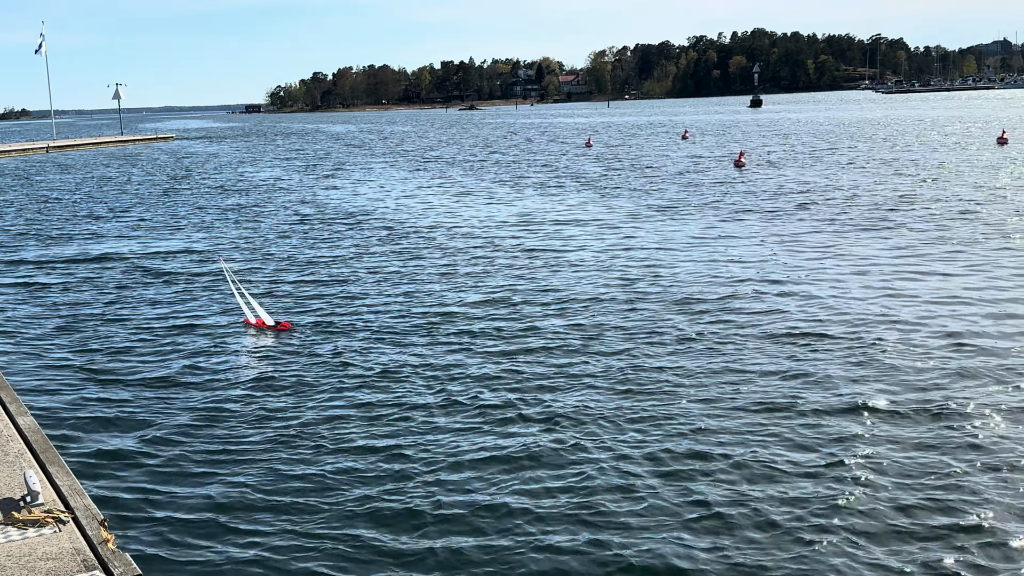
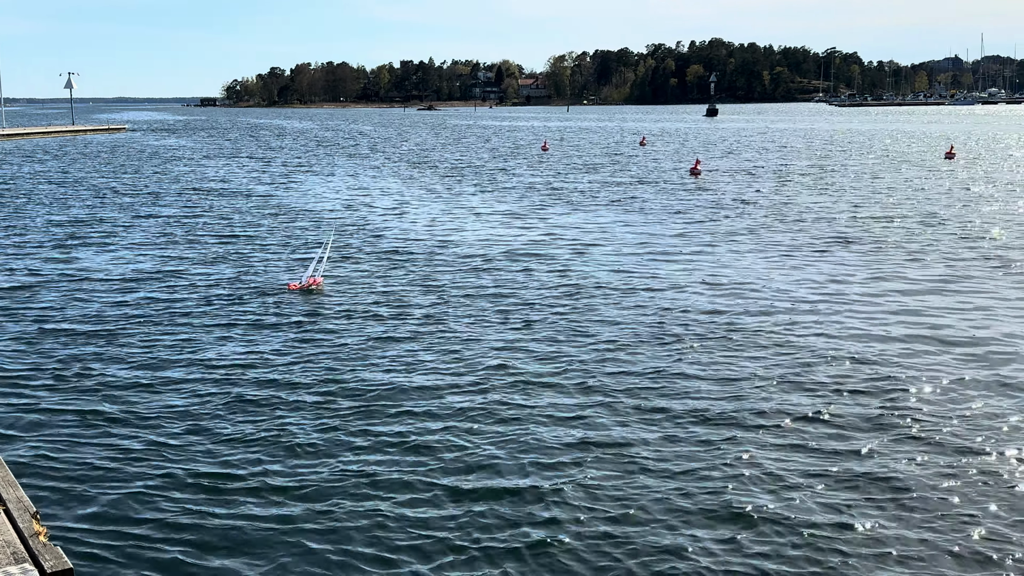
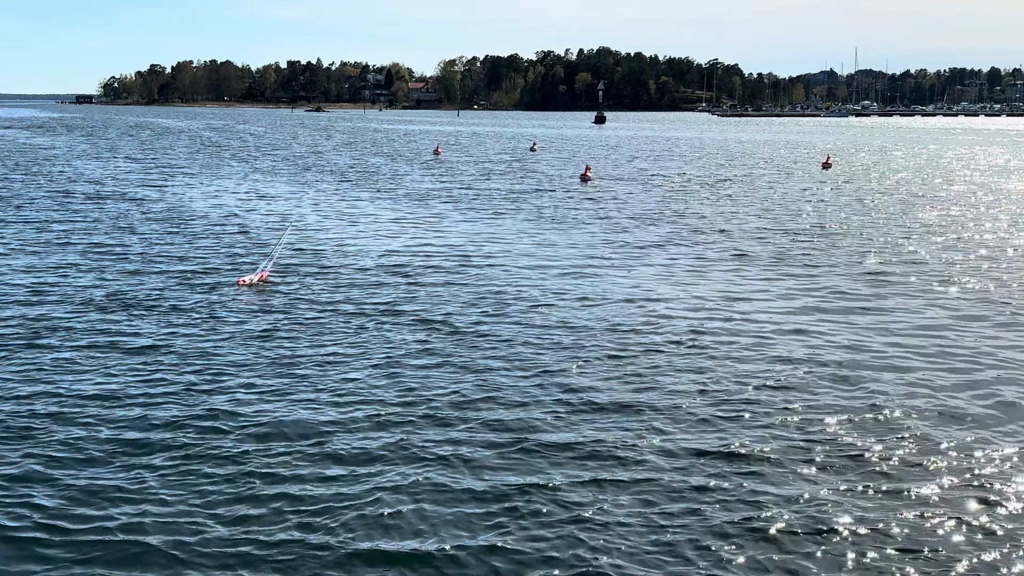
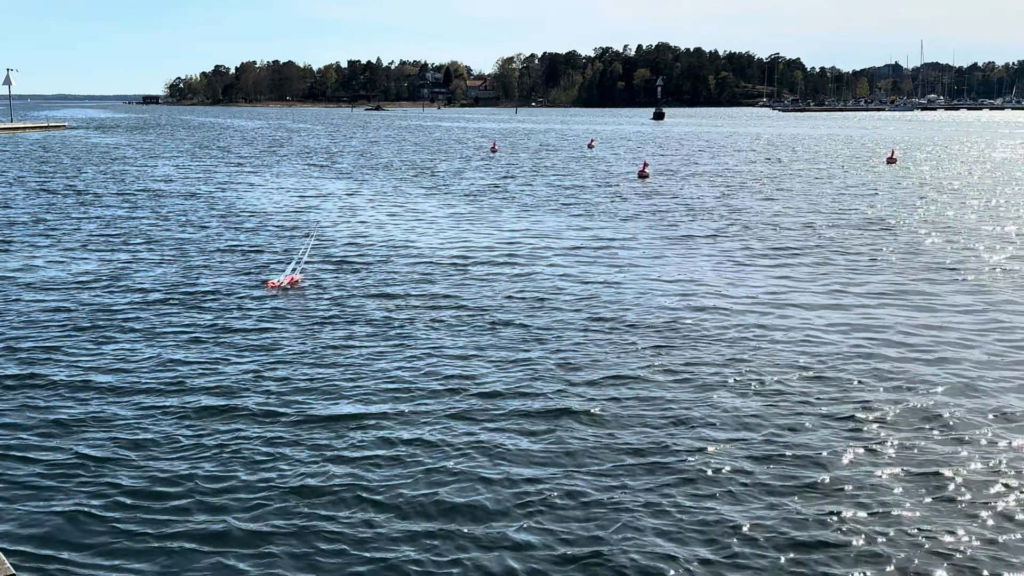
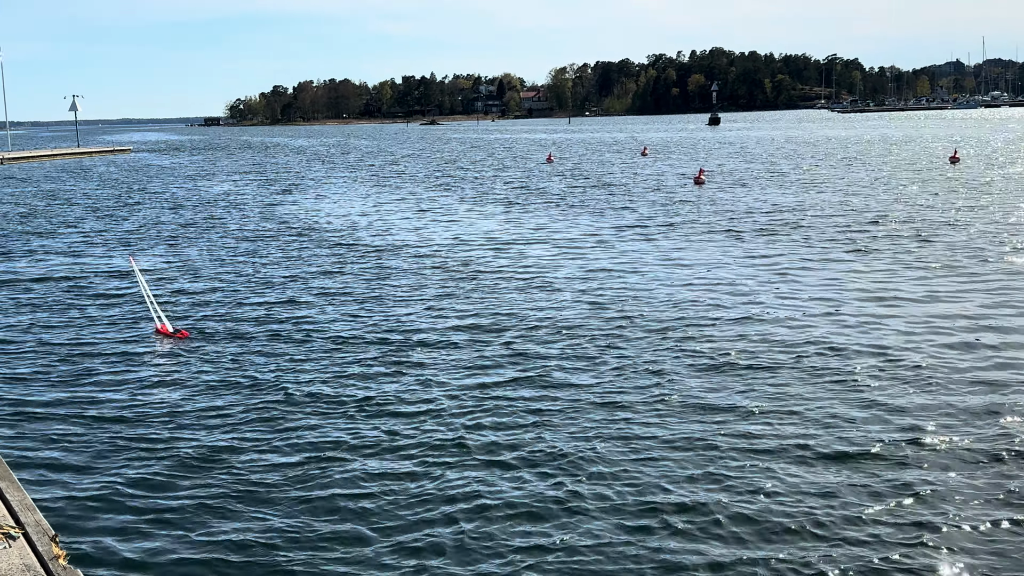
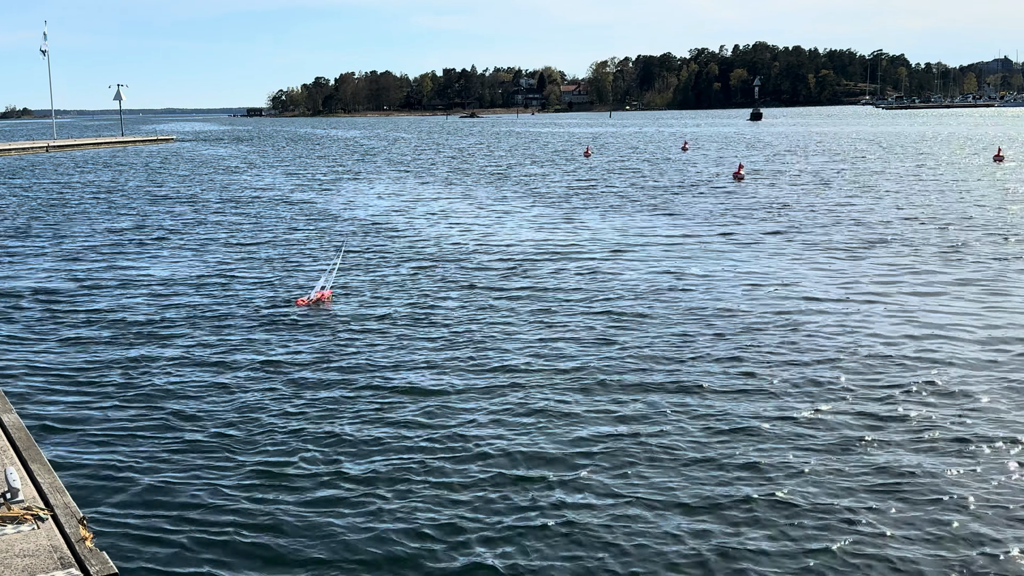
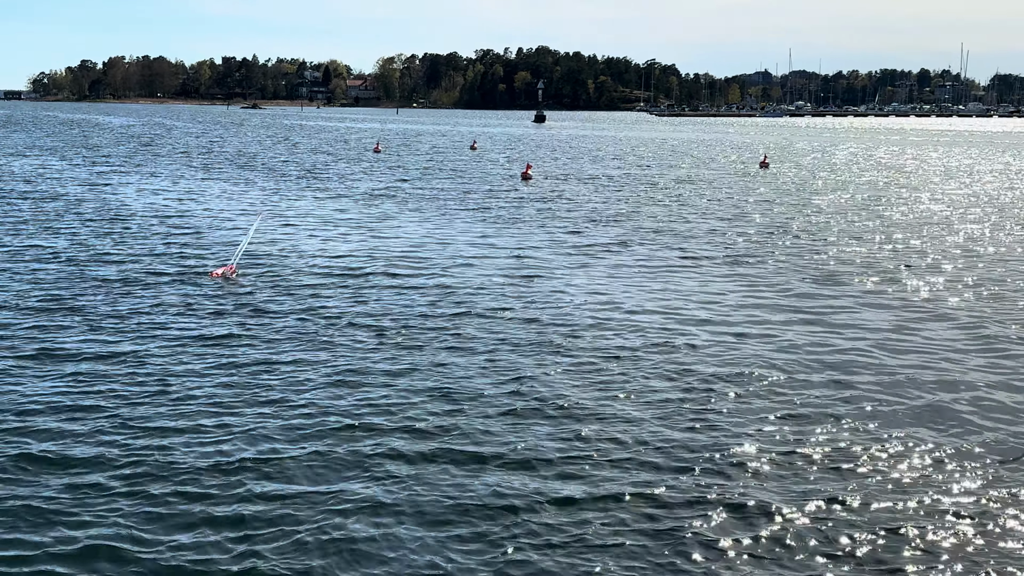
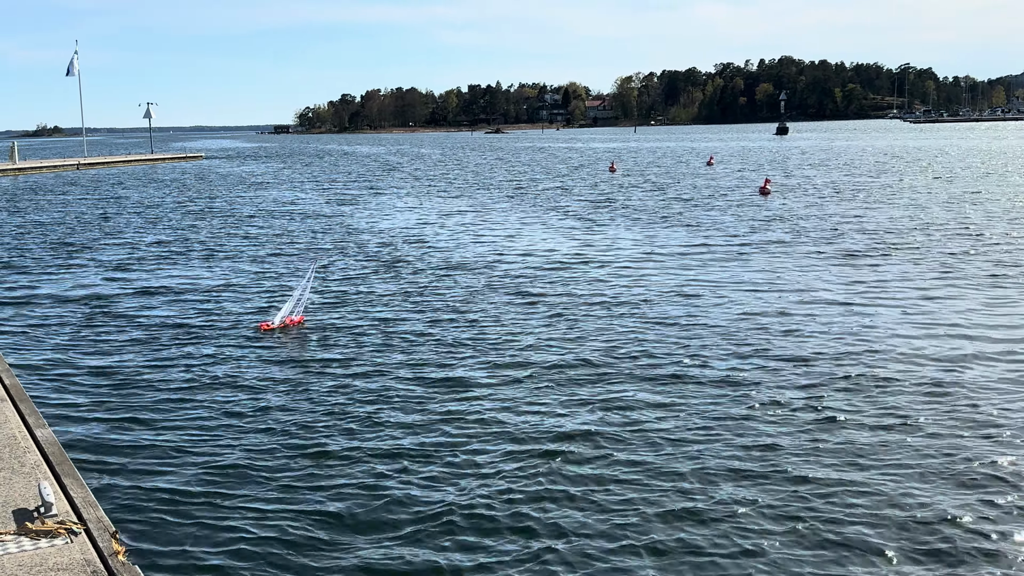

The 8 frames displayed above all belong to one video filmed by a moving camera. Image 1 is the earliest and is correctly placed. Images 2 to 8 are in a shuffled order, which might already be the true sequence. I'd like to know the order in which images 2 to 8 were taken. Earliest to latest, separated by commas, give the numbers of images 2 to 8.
5, 8, 6, 2, 4, 3, 7
